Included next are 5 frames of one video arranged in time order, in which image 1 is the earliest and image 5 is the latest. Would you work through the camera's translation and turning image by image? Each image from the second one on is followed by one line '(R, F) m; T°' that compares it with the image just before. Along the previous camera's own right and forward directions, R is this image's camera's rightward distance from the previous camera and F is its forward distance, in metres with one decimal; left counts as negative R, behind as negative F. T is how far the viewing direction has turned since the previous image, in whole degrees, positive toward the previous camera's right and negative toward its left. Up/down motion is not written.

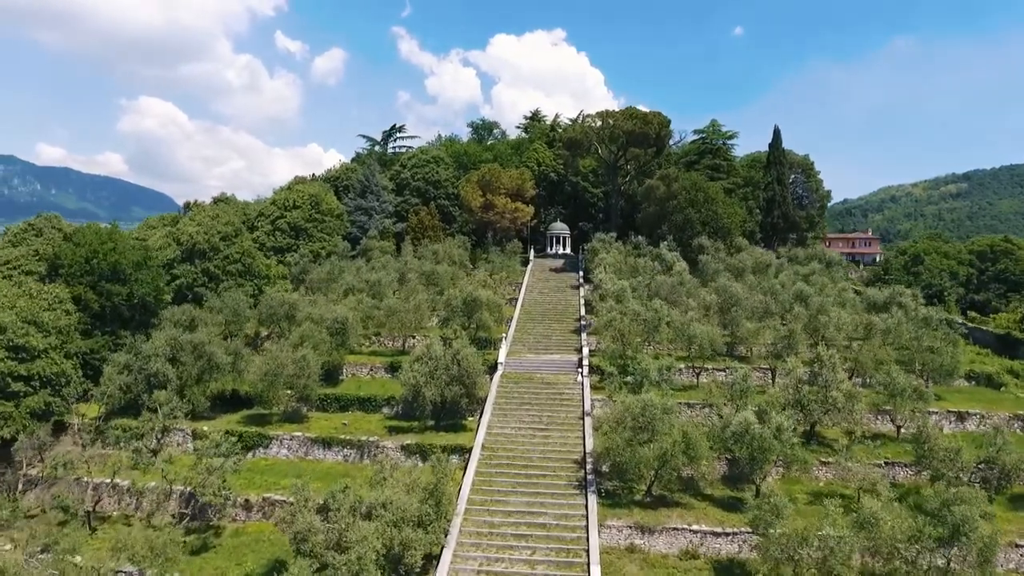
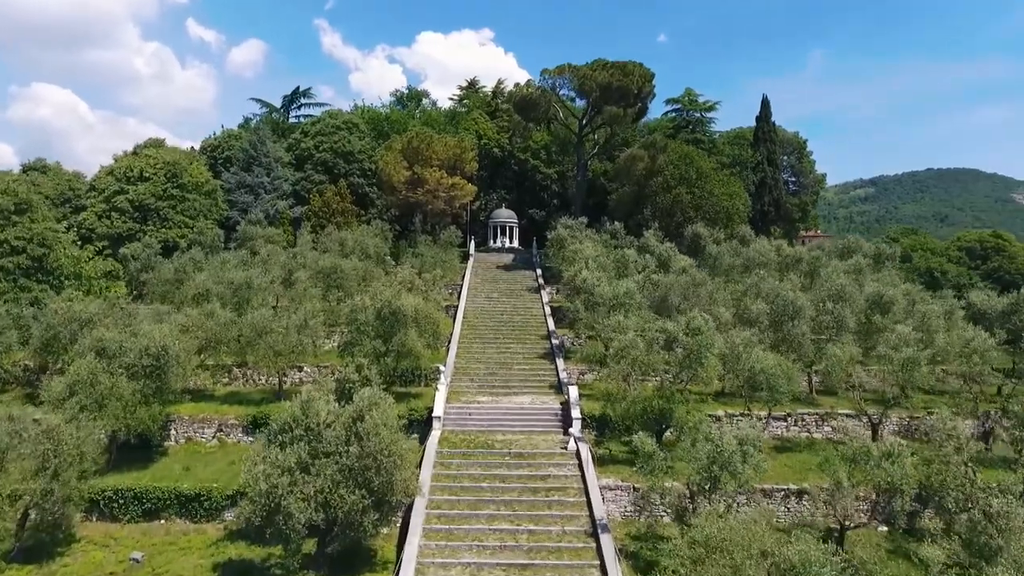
(-0.5, +13.1) m; +6°
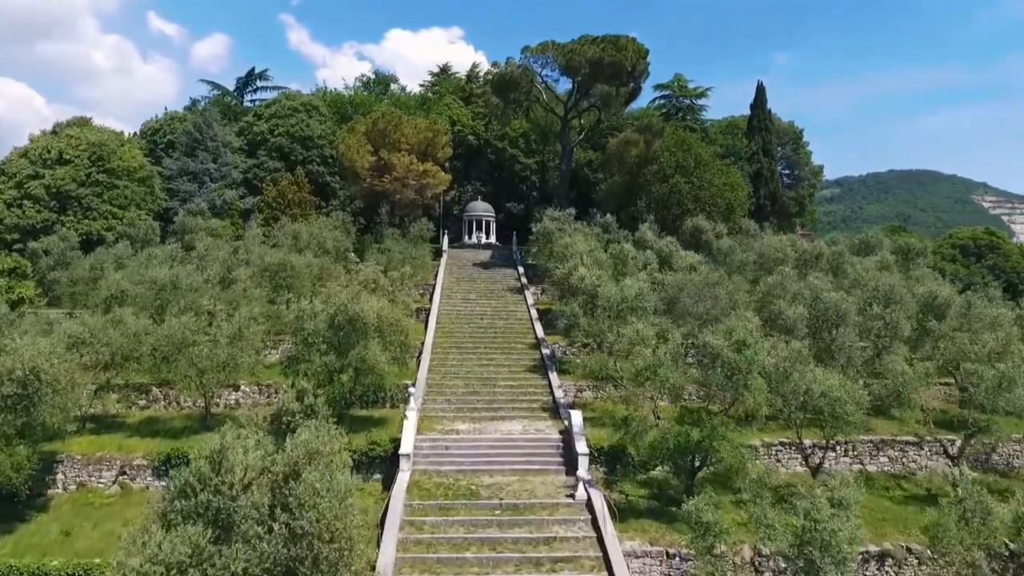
(-0.4, +4.4) m; +3°
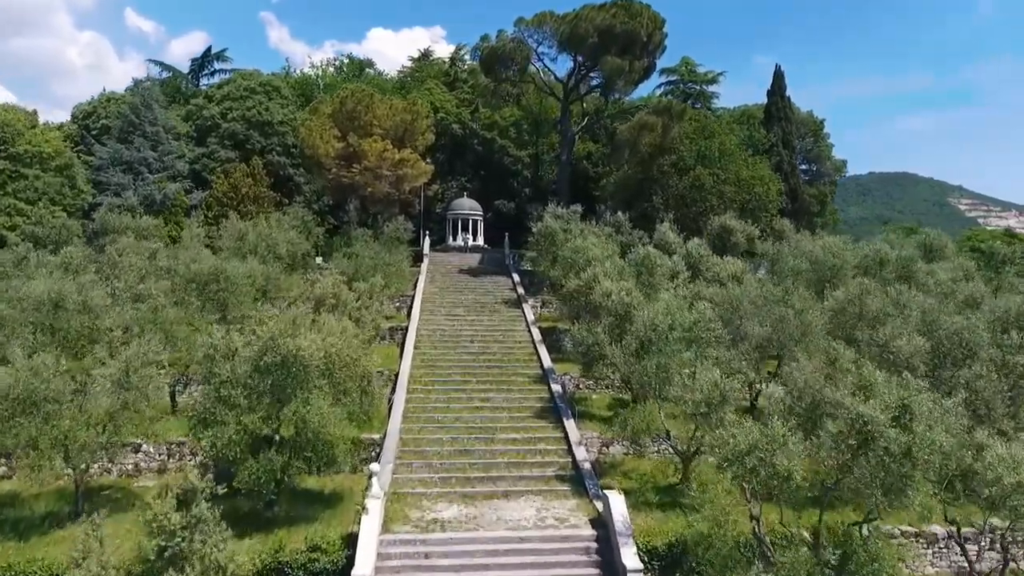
(-0.5, +5.6) m; +2°
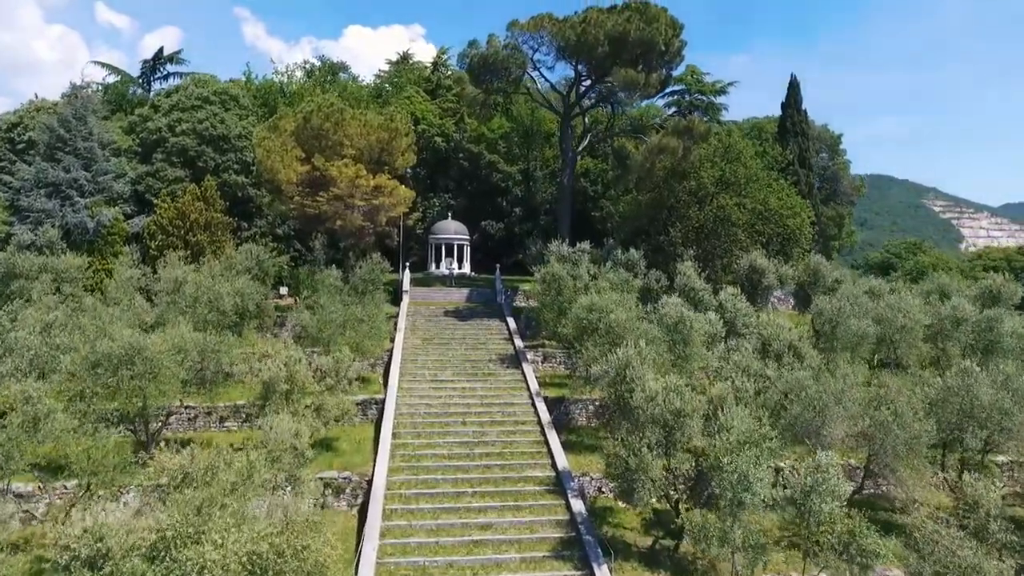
(-0.6, +4.4) m; +2°
